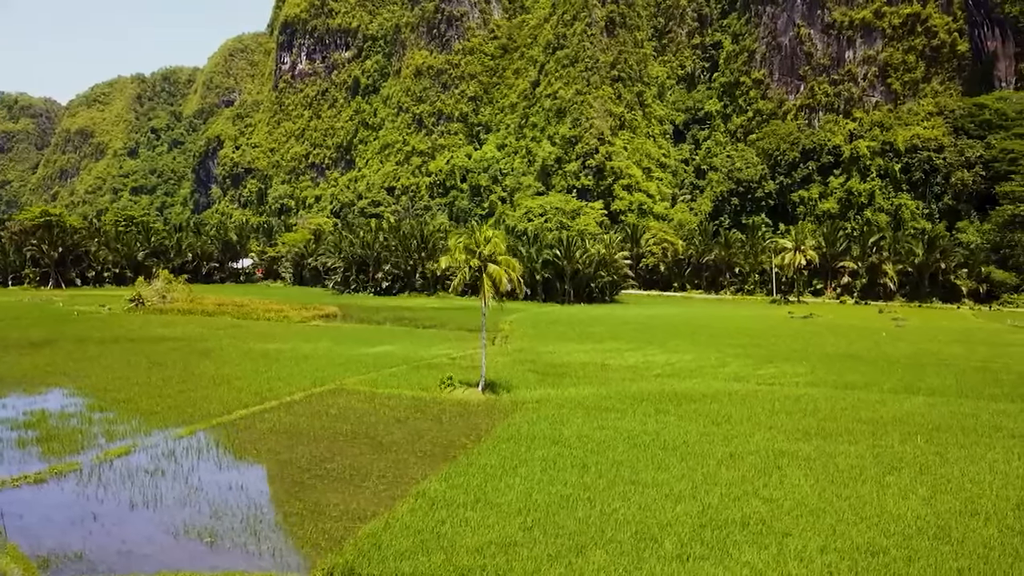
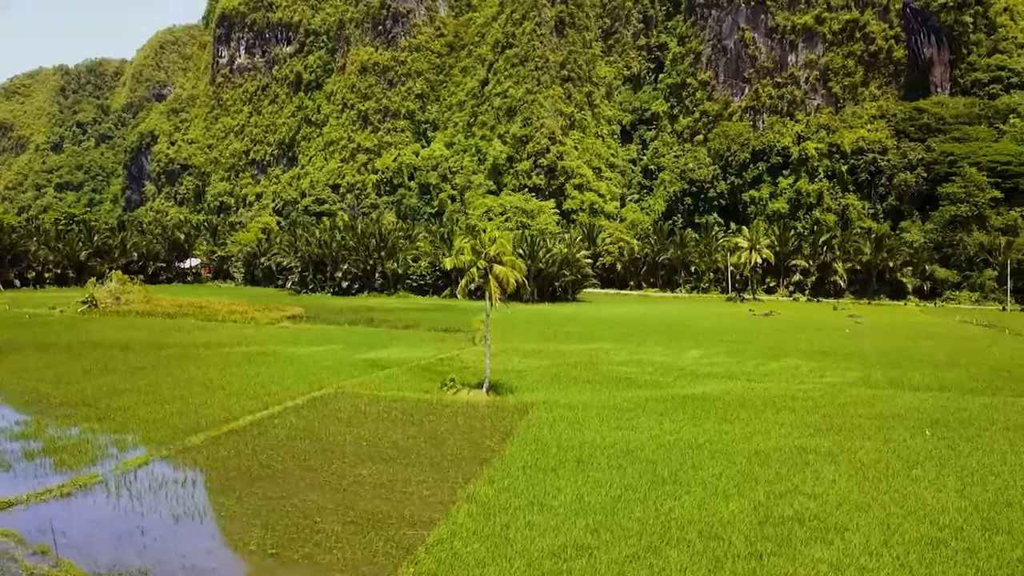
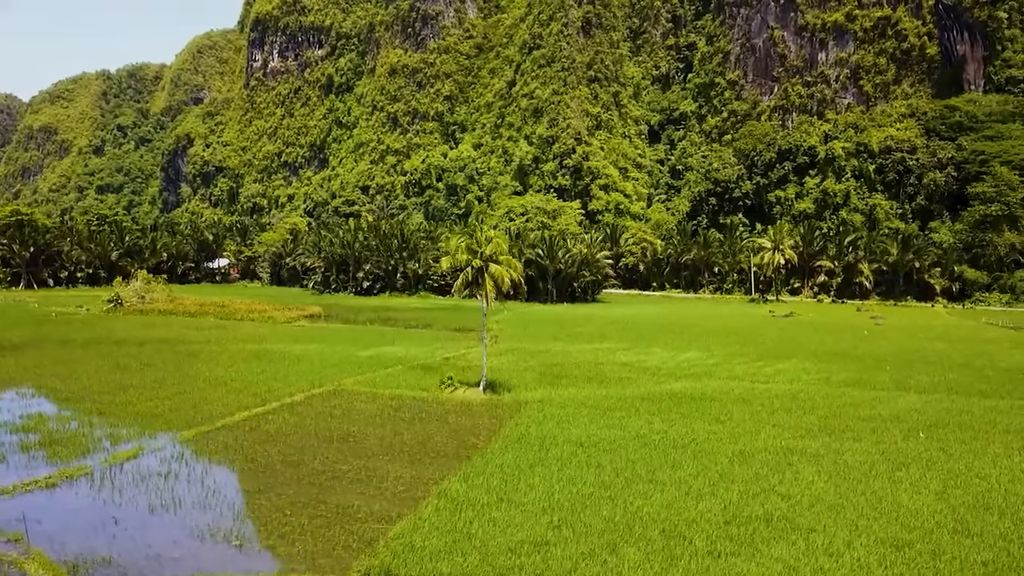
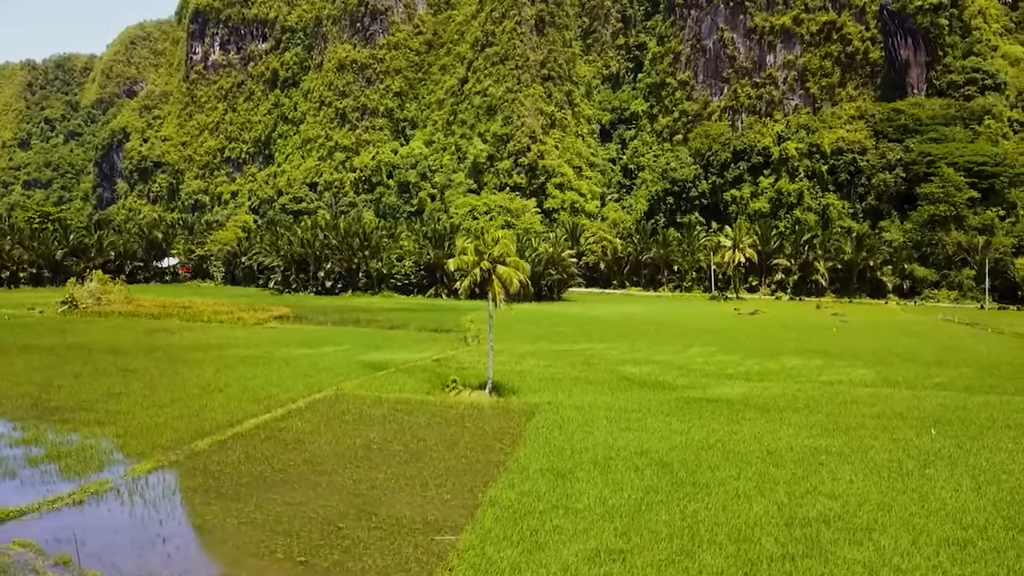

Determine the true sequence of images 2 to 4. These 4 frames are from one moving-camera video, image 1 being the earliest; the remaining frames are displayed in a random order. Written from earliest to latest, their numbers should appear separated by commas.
3, 2, 4
